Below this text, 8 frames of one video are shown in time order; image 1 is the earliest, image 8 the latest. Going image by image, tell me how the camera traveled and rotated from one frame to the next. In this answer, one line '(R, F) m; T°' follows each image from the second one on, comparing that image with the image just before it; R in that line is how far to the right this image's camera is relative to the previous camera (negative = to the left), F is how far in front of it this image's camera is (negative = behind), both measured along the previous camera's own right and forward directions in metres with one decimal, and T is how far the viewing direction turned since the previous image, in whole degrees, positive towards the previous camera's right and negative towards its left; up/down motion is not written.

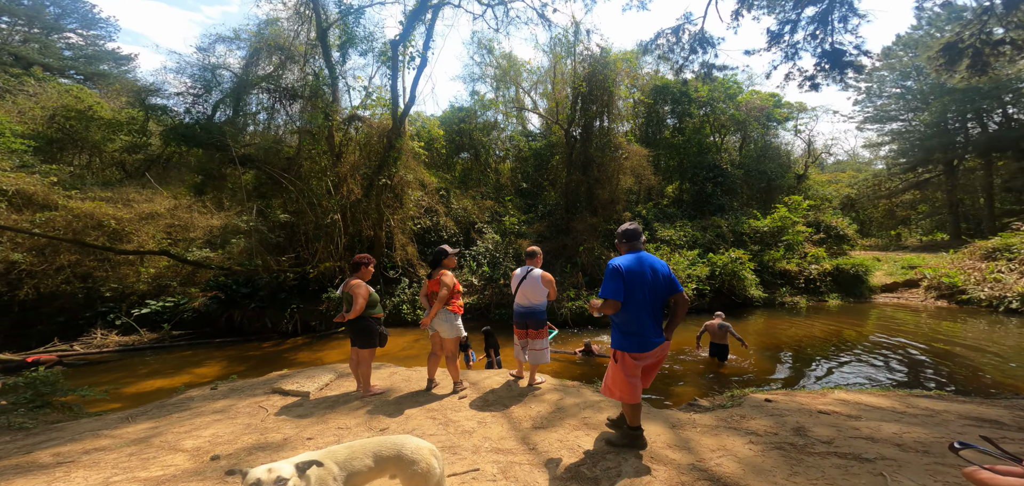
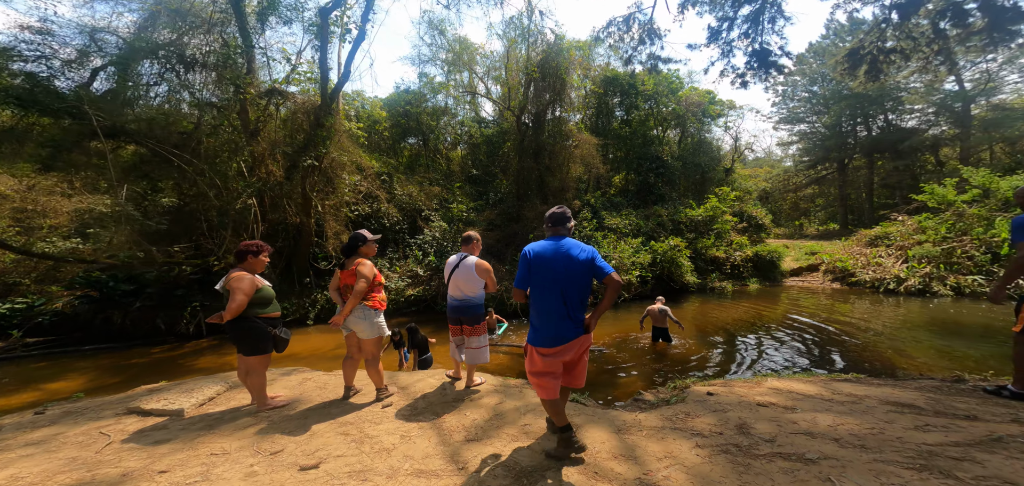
(+0.1, +0.3) m; +7°
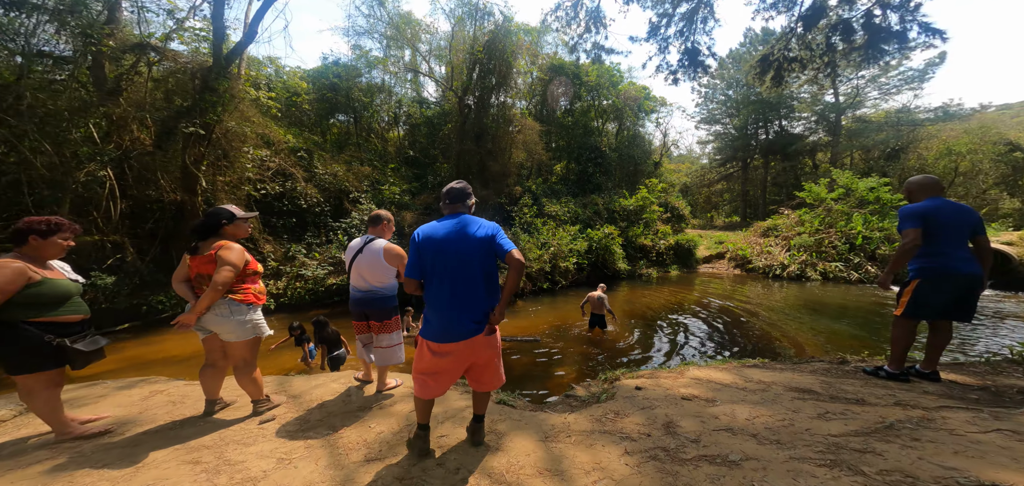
(+0.1, +0.2) m; +9°
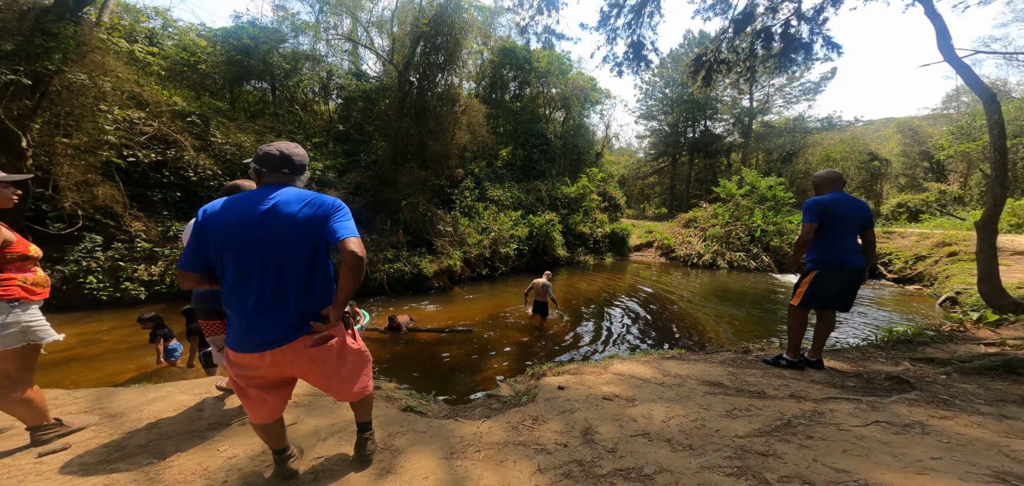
(+0.1, +0.2) m; +8°
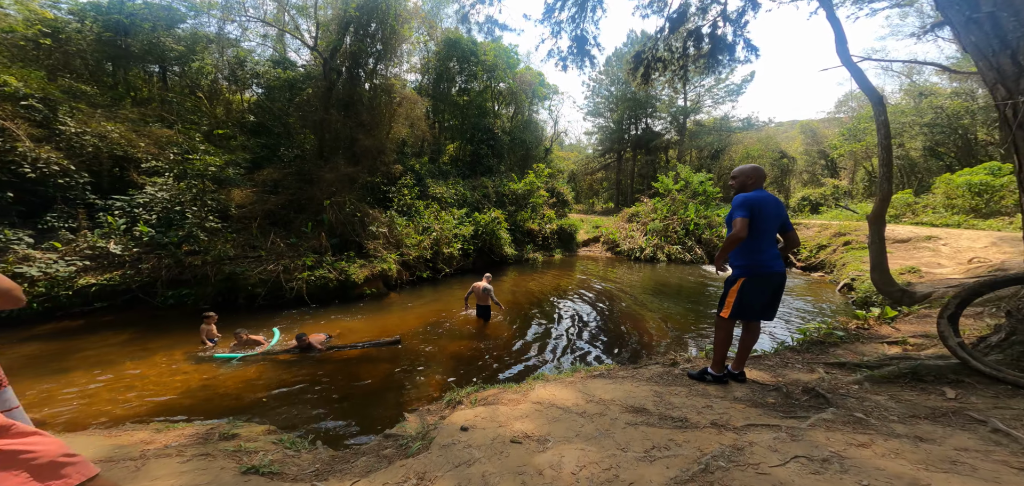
(+0.4, +0.4) m; +8°
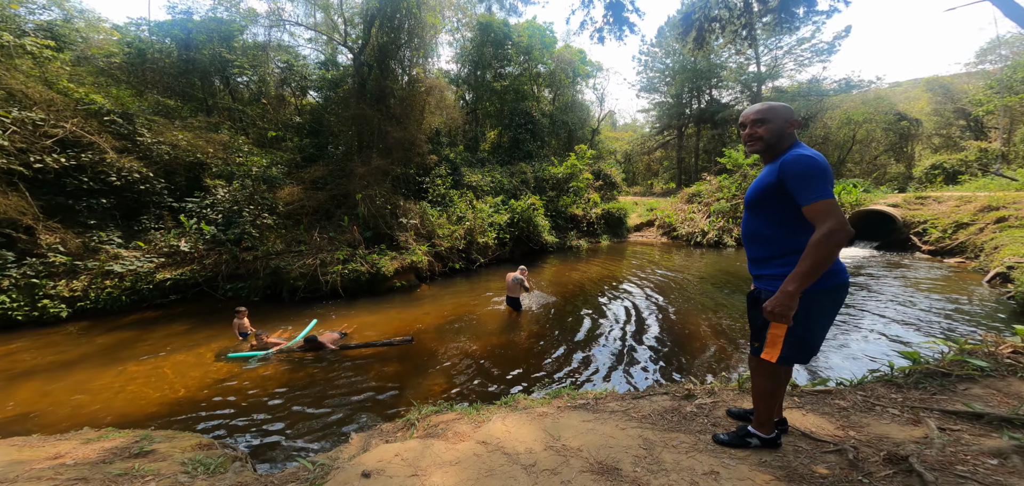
(+0.8, +0.8) m; -11°
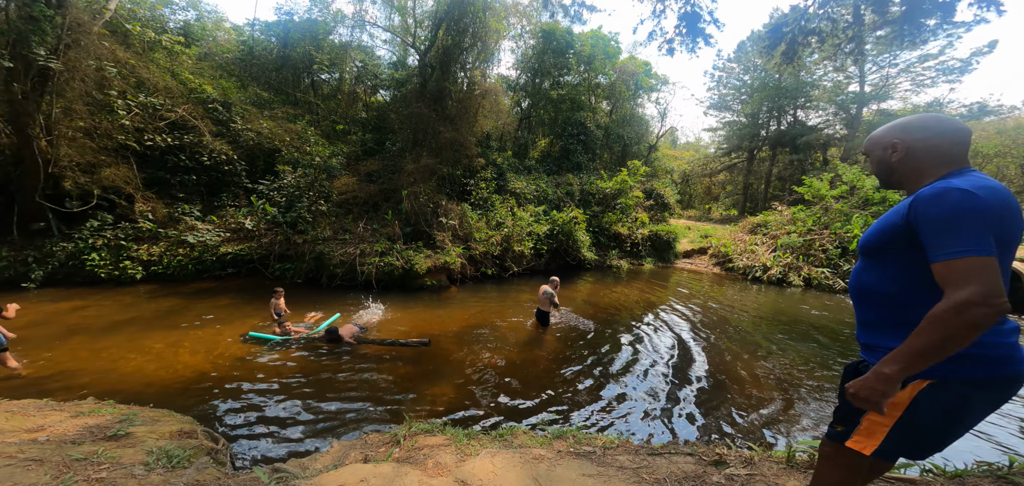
(+0.2, +0.3) m; -7°
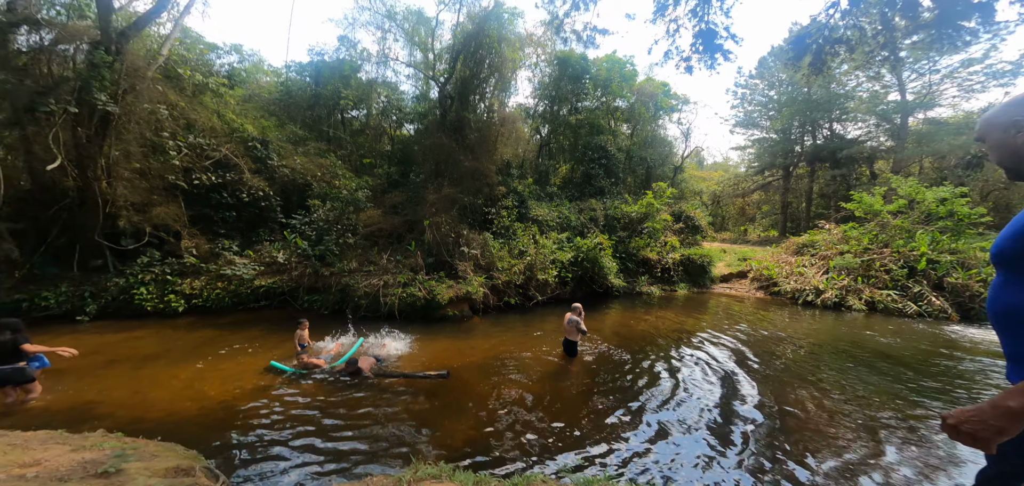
(+0.1, +0.3) m; -4°
